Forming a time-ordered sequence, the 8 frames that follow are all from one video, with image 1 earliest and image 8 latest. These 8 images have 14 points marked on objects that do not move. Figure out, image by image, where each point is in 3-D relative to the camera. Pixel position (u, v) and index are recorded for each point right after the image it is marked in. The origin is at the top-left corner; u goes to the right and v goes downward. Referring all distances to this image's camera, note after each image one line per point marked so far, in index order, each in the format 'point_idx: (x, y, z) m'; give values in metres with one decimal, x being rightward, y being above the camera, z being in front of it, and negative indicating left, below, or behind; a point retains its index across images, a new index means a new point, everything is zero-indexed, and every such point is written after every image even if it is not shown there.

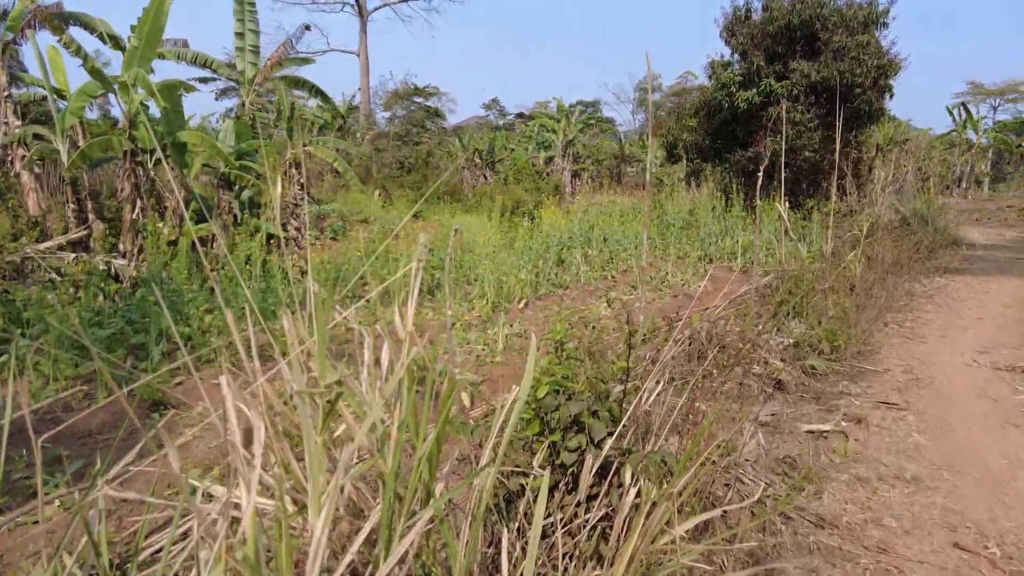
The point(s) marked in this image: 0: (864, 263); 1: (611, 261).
0: (+3.2, +0.2, +5.9) m
1: (+1.1, +0.3, +7.5) m
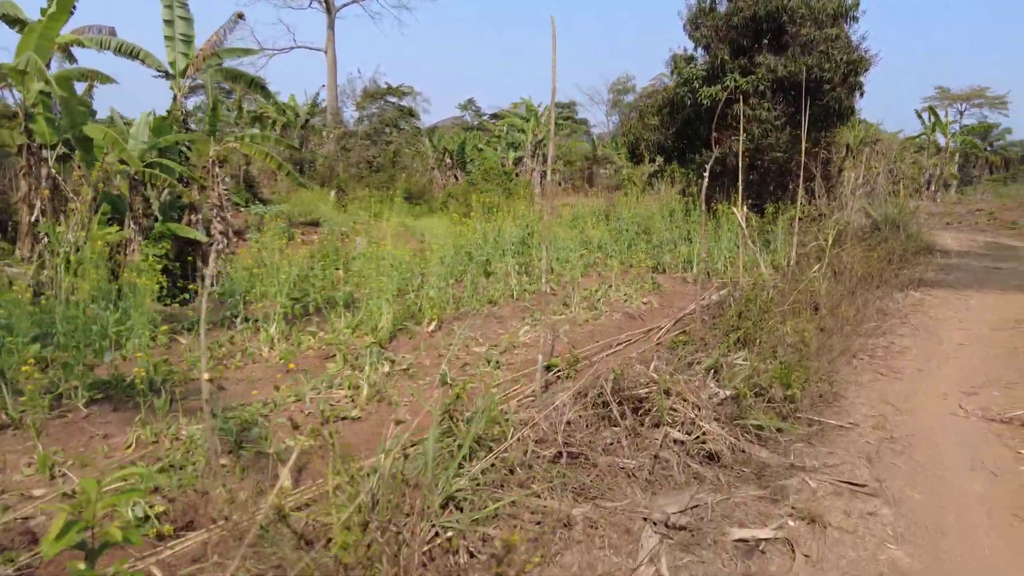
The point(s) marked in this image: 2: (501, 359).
0: (+2.5, +0.1, +5.2) m
1: (+0.4, +0.1, +6.6) m
2: (-0.1, -0.4, +3.7) m
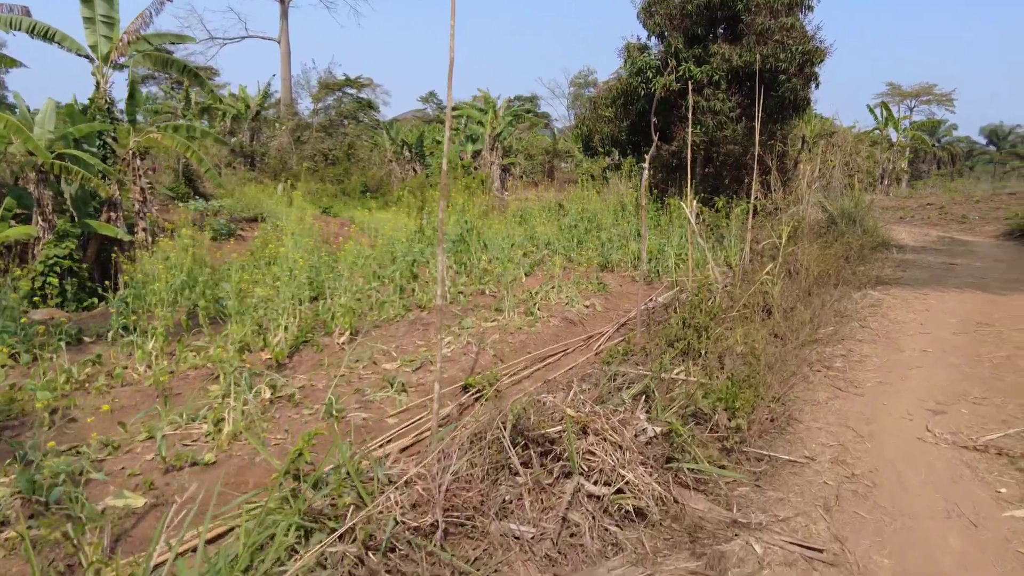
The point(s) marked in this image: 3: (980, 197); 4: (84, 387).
0: (+2.0, +0.1, +4.8) m
1: (-0.2, +0.1, +6.1) m
2: (-0.5, -0.4, +3.2) m
3: (+11.1, +2.2, +15.6) m
4: (-2.1, -0.5, +3.3) m
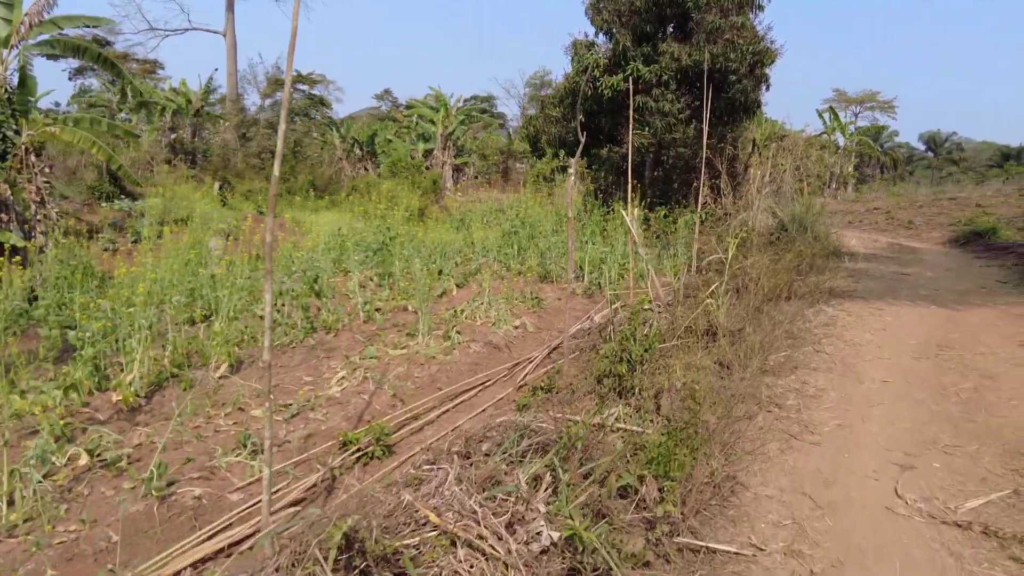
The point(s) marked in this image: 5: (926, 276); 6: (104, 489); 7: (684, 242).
0: (+1.4, -0.1, +4.3) m
1: (-0.8, 0.0, +5.5) m
2: (-0.9, -0.6, +2.6) m
3: (+9.8, +2.1, +15.7) m
4: (-2.6, -0.6, +2.6) m
5: (+4.4, +0.1, +6.9) m
6: (-1.4, -0.7, +2.2) m
7: (+1.8, +0.5, +6.9) m
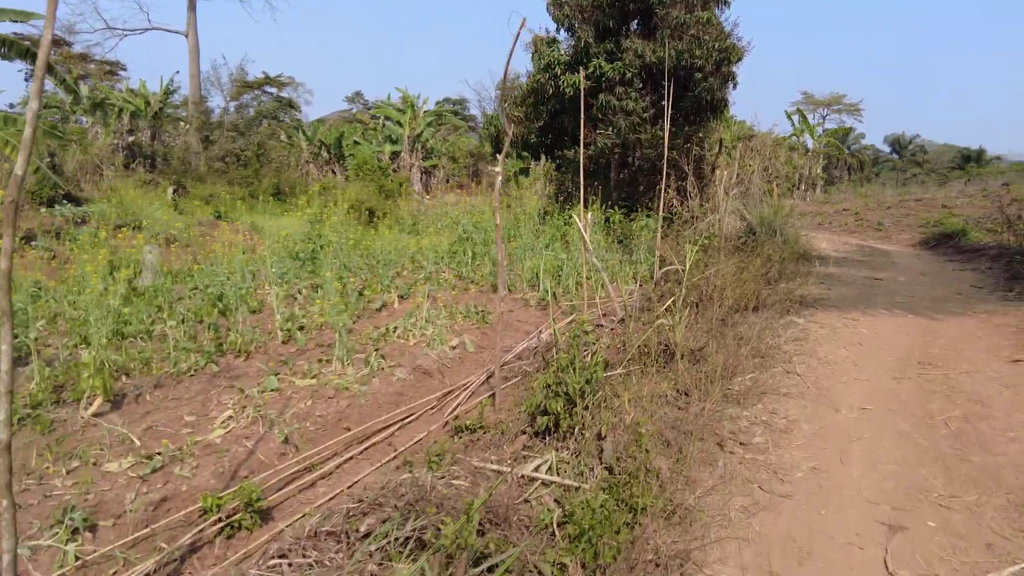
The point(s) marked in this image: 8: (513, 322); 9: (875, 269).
0: (+1.1, -0.1, +3.9) m
1: (-1.2, -0.1, +5.0) m
2: (-1.2, -0.7, +2.1) m
3: (+9.0, +2.0, +15.5) m
4: (-2.9, -0.7, +1.9) m
5: (+3.9, +0.1, +6.5) m
6: (-1.7, -0.8, +1.7) m
7: (+1.3, +0.4, +6.5) m
8: (0.0, -0.3, +4.8) m
9: (+4.1, +0.2, +7.4) m
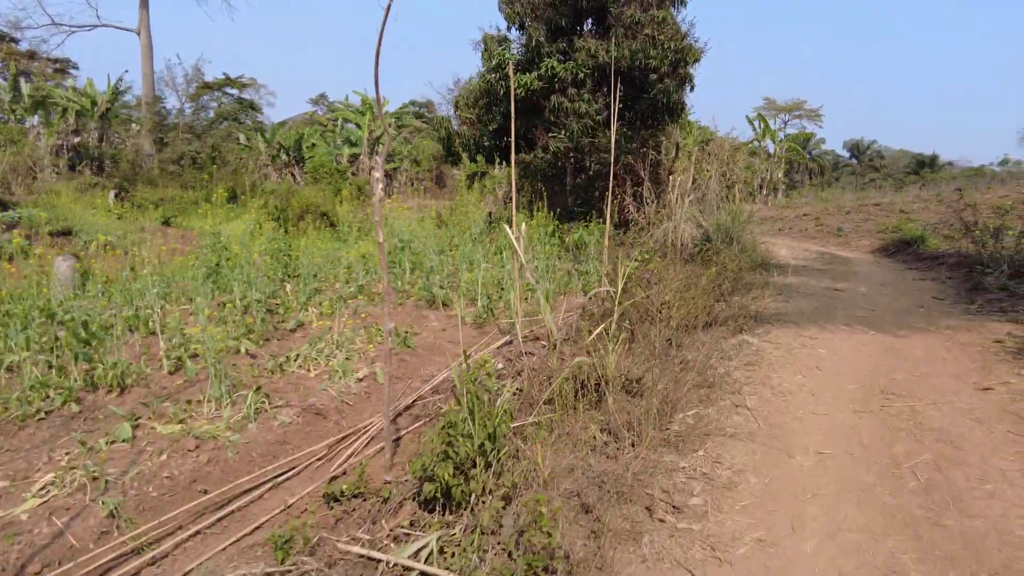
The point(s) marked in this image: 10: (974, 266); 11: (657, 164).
0: (+0.6, -0.3, +3.4) m
1: (-1.7, -0.2, +4.5) m
2: (-1.6, -0.8, +1.5) m
3: (+8.0, +1.9, +15.5) m
4: (-3.2, -0.9, +1.3) m
5: (+3.3, 0.0, +6.2) m
6: (-2.0, -0.9, +1.1) m
7: (+0.8, +0.3, +6.1) m
8: (-0.5, -0.4, +4.3) m
9: (+3.5, +0.1, +7.1) m
10: (+4.7, +0.2, +6.6) m
11: (+2.1, +1.8, +9.4) m
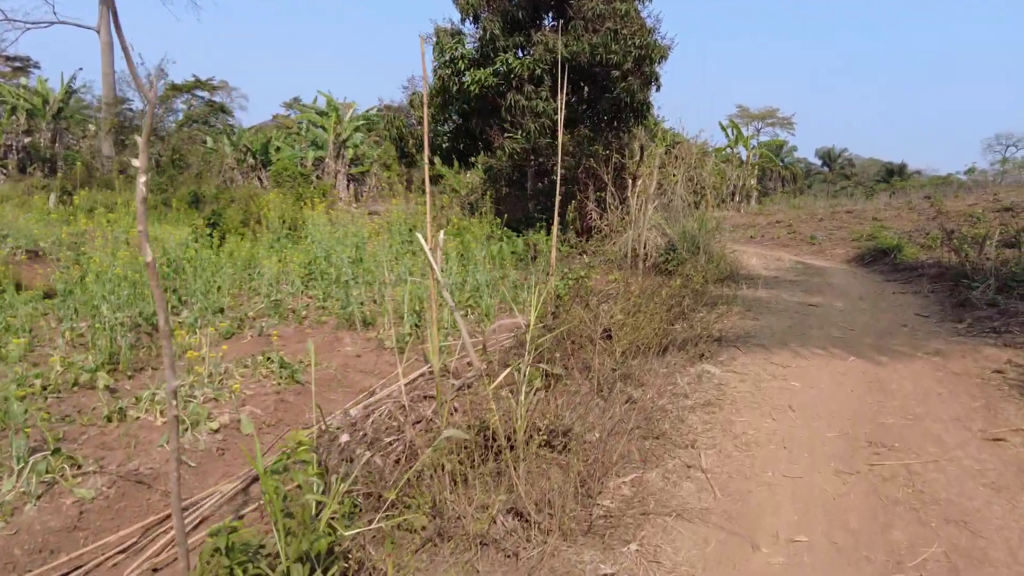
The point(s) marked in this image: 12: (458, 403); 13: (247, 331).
0: (+0.2, -0.4, +2.7) m
1: (-2.2, -0.3, +3.7) m
2: (-1.9, -0.9, +0.8) m
3: (+7.1, +1.7, +15.1) m
4: (-3.6, -0.9, +0.5) m
5: (+2.8, -0.2, +5.6) m
6: (-2.4, -1.0, +0.3) m
7: (+0.3, +0.1, +5.4) m
8: (-0.9, -0.5, +3.6) m
9: (+2.9, 0.0, +6.5) m
10: (+4.1, +0.1, +6.1) m
11: (+1.5, +1.6, +8.8) m
12: (-0.2, -0.4, +2.5) m
13: (-1.9, -0.2, +4.8) m
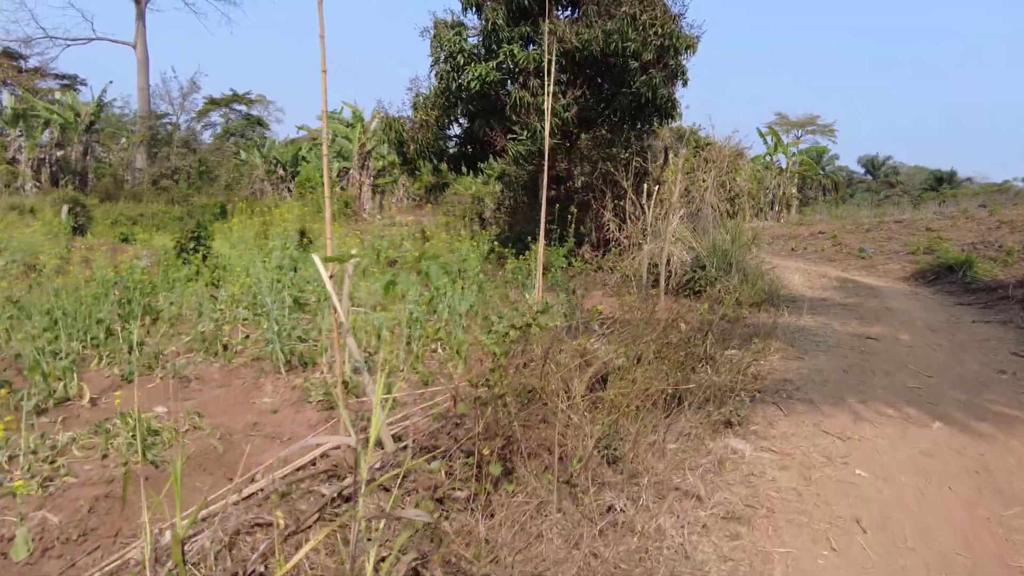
0: (-0.1, -0.5, +1.7) m
1: (-2.4, -0.5, +2.8) m
2: (-2.3, -1.0, -0.1) m
3: (+7.5, +1.3, +13.7) m
4: (-3.9, -1.0, -0.3) m
5: (+2.7, -0.4, +4.5) m
6: (-2.7, -1.1, -0.5) m
7: (+0.2, -0.1, +4.4) m
8: (-1.1, -0.6, +2.6) m
9: (+2.9, -0.3, +5.4) m
10: (+4.0, -0.1, +4.8) m
11: (+1.5, +1.4, +7.8) m
12: (-0.5, -0.5, +1.5) m
13: (-2.1, -0.3, +3.9) m
